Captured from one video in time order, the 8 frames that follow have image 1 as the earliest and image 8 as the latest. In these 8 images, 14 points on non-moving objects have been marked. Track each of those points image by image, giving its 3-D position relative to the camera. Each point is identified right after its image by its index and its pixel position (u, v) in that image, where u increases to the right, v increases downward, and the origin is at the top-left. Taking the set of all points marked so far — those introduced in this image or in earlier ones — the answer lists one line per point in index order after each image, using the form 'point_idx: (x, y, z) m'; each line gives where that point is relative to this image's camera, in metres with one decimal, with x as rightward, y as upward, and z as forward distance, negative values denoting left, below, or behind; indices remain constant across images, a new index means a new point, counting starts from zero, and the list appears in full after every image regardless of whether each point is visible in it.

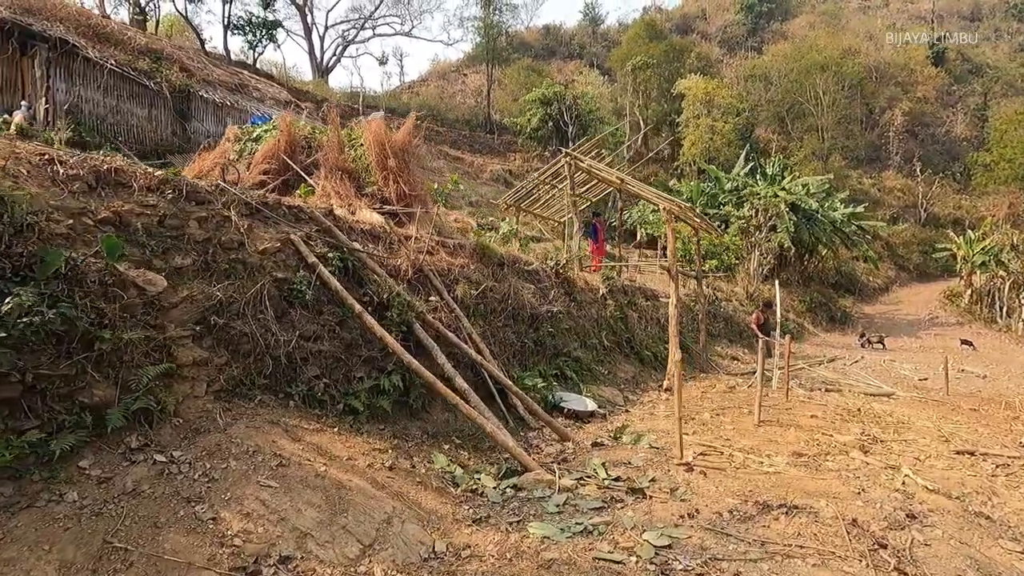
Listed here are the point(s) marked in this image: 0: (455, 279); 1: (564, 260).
0: (-0.7, +0.1, +6.9) m
1: (+1.1, +0.5, +9.8) m
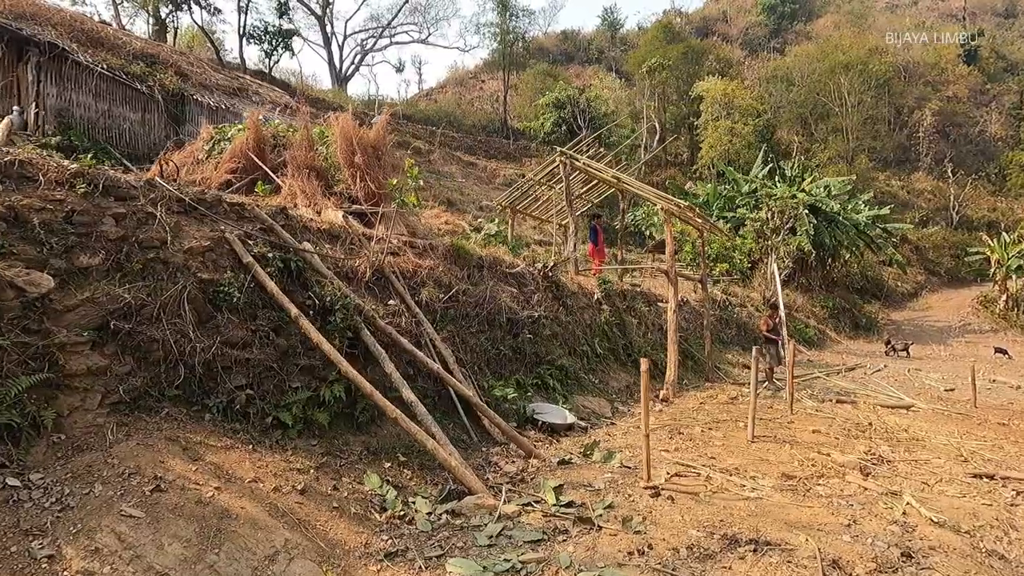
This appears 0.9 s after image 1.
0: (-1.1, +0.1, +6.4) m
1: (+0.8, +0.4, +9.3) m
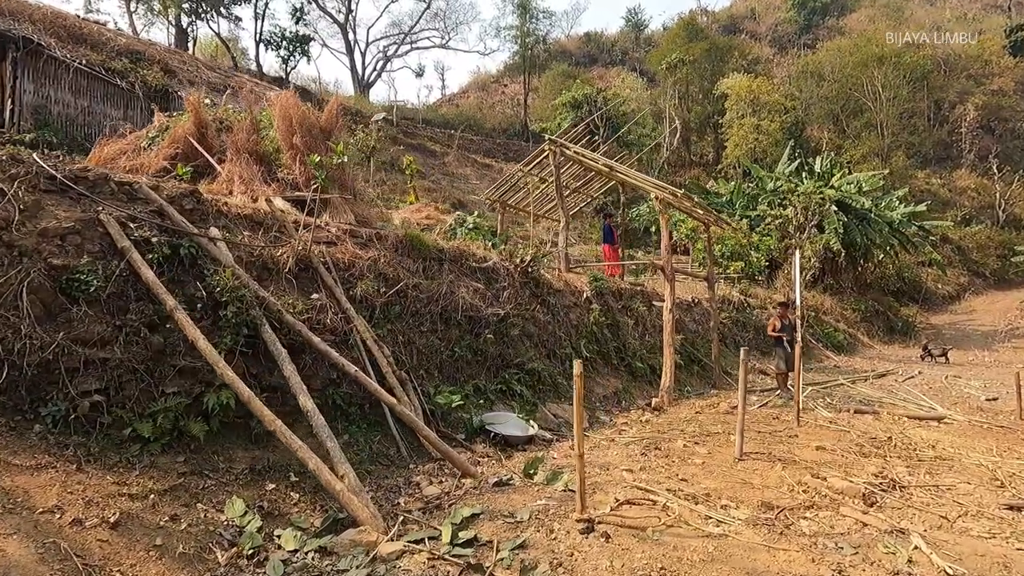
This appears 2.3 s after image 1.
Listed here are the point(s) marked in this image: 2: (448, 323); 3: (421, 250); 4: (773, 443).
0: (-1.6, +0.2, +5.7) m
1: (+0.5, +0.5, +8.5) m
2: (-0.8, -0.4, +6.4) m
3: (-1.1, +0.5, +6.7) m
4: (+2.9, -1.8, +6.0) m
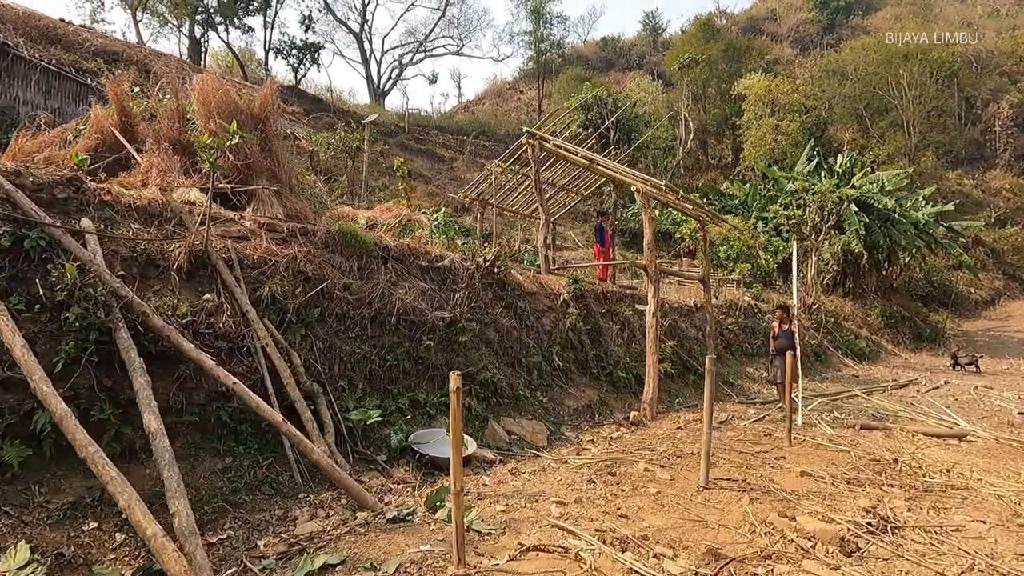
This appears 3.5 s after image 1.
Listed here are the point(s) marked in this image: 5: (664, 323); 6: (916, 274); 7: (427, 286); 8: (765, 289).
0: (-2.3, +0.1, +5.1) m
1: (-0.1, +0.4, +7.8) m
2: (-1.4, -0.4, +5.7) m
3: (-1.7, +0.5, +6.0) m
4: (+2.3, -1.7, +5.2) m
5: (+3.1, -0.7, +10.7) m
6: (+14.5, +0.5, +19.2) m
7: (-1.0, 0.0, +6.5) m
8: (+7.5, 0.0, +16.0) m
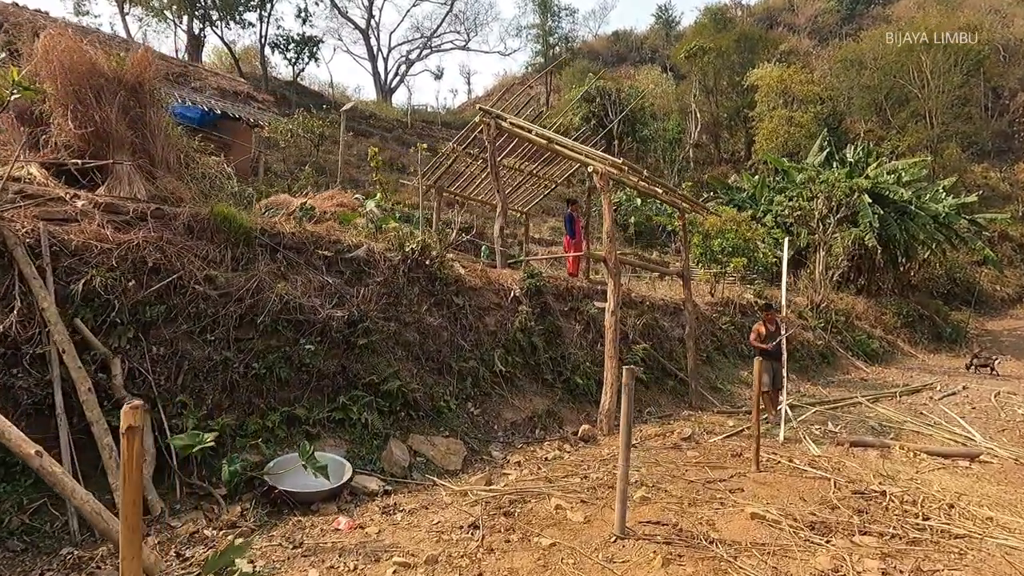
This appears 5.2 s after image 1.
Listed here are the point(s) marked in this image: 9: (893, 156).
0: (-3.2, +0.2, +4.2) m
1: (-0.9, +0.5, +6.8) m
2: (-2.3, -0.4, +4.7) m
3: (-2.6, +0.5, +5.1) m
4: (+1.4, -1.7, +4.1) m
5: (+2.3, -0.6, +9.6) m
6: (+14.0, +0.6, +17.8) m
7: (-1.9, +0.1, +5.6) m
8: (+6.9, +0.1, +14.8) m
9: (+13.7, +4.9, +19.4) m
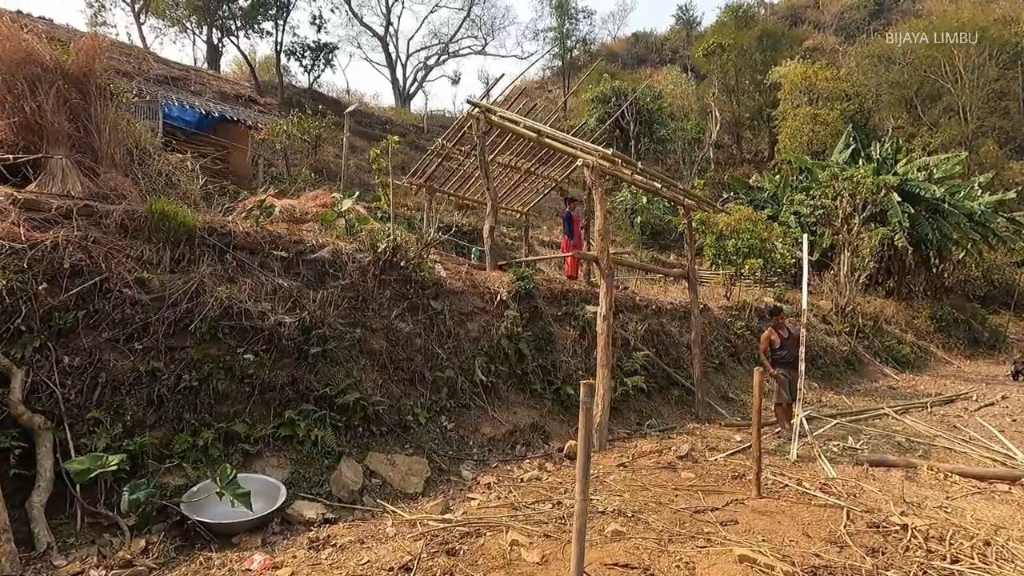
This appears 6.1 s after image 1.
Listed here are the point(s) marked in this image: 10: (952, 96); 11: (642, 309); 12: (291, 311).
0: (-3.5, +0.2, +3.8) m
1: (-1.1, +0.5, +6.3) m
2: (-2.6, -0.4, +4.3) m
3: (-2.9, +0.5, +4.7) m
4: (+1.0, -1.7, +3.6) m
5: (+2.2, -0.7, +8.9) m
6: (+14.2, +0.6, +16.7) m
7: (-2.2, +0.1, +5.1) m
8: (+7.0, 0.0, +13.9) m
9: (+14.0, +4.8, +18.4) m
10: (+16.3, +7.0, +19.8) m
11: (+2.3, -0.4, +9.3) m
12: (-2.0, -0.2, +5.0) m
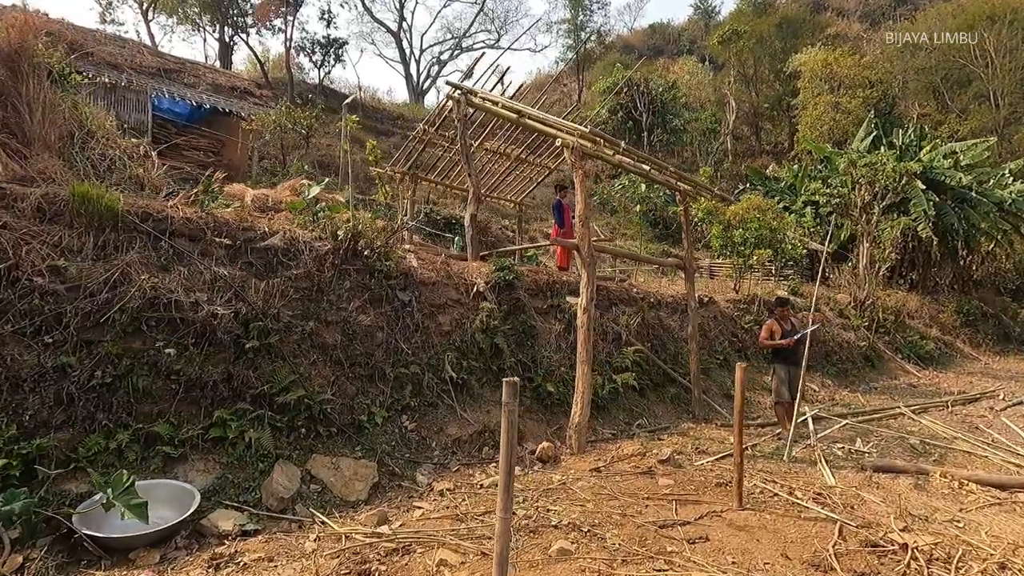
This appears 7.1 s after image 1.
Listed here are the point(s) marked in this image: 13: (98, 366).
0: (-3.9, +0.3, +3.5) m
1: (-1.5, +0.6, +5.9) m
2: (-3.0, -0.3, +4.0) m
3: (-3.3, +0.6, +4.3) m
4: (+0.6, -1.6, +3.1) m
5: (+2.0, -0.5, +8.4) m
6: (+14.2, +0.8, +15.7) m
7: (-2.5, +0.2, +4.8) m
8: (+7.0, +0.2, +13.3) m
9: (+14.1, +5.0, +17.4) m
10: (+16.4, +7.3, +18.8) m
11: (+2.0, -0.2, +8.8) m
12: (-2.4, -0.1, +4.6) m
13: (-2.9, -0.6, +3.8) m
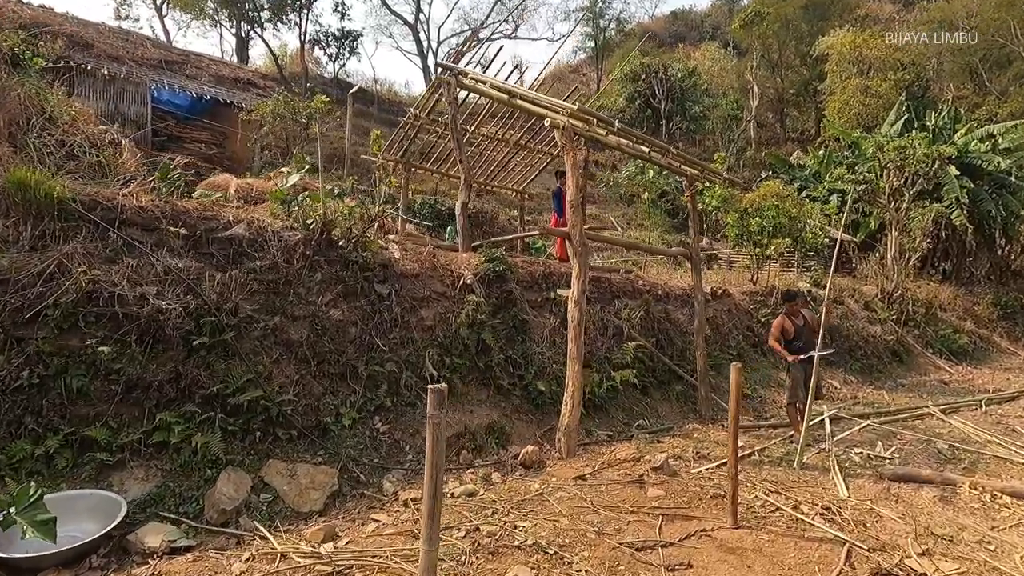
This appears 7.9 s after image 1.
0: (-4.2, +0.3, +3.2) m
1: (-1.6, +0.6, +5.6) m
2: (-3.2, -0.3, +3.7) m
3: (-3.5, +0.6, +4.0) m
4: (+0.4, -1.5, +2.7) m
5: (+1.9, -0.4, +7.9) m
6: (+14.4, +1.1, +14.7) m
7: (-2.8, +0.2, +4.5) m
8: (+7.1, +0.4, +12.6) m
9: (+14.3, +5.3, +16.3) m
10: (+16.7, +7.6, +17.6) m
11: (+2.0, -0.1, +8.3) m
12: (-2.6, -0.1, +4.3) m
13: (-3.2, -0.5, +3.6) m
